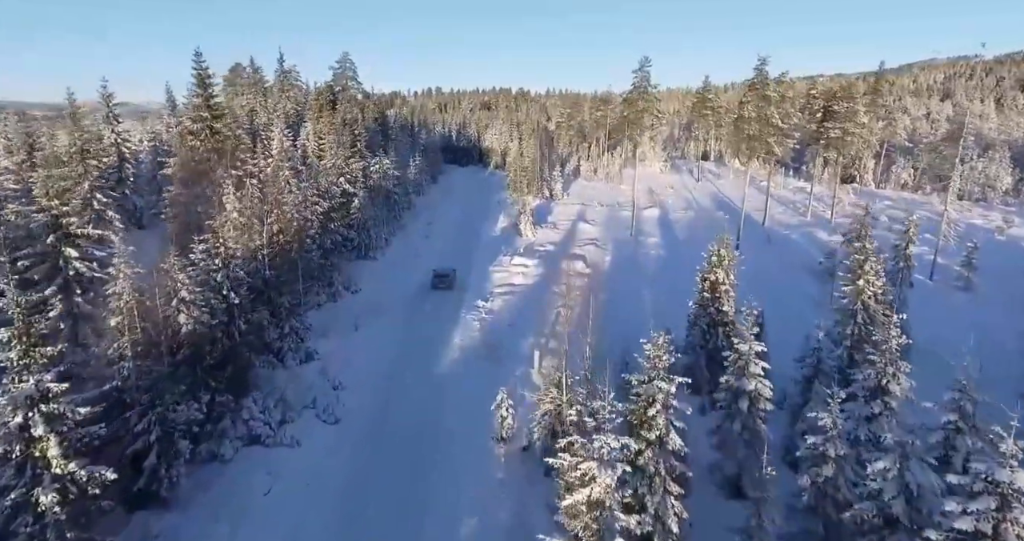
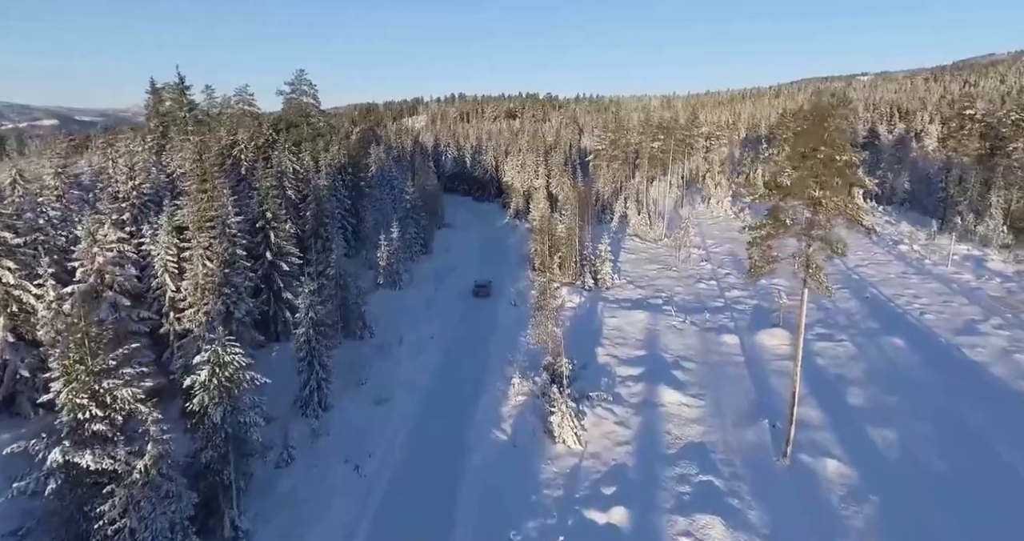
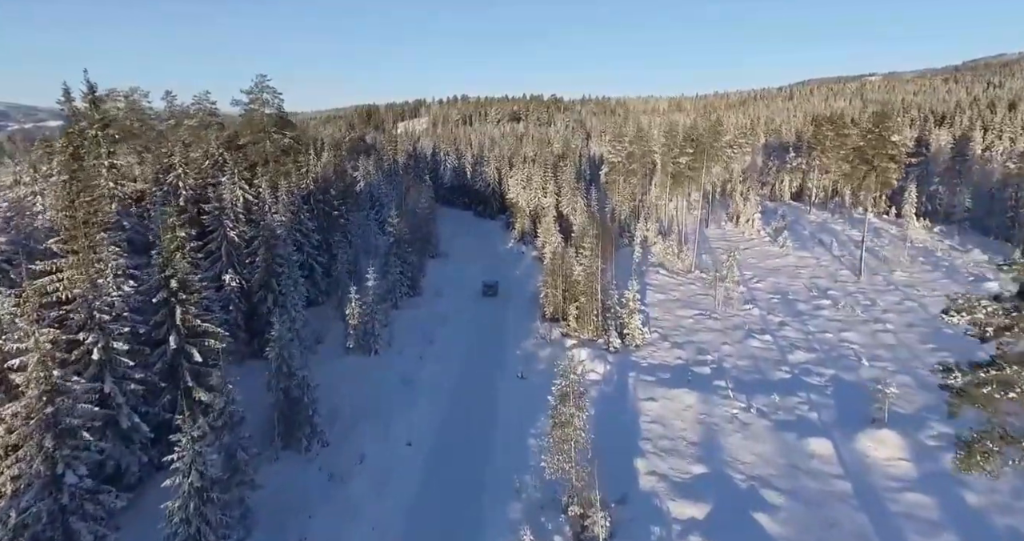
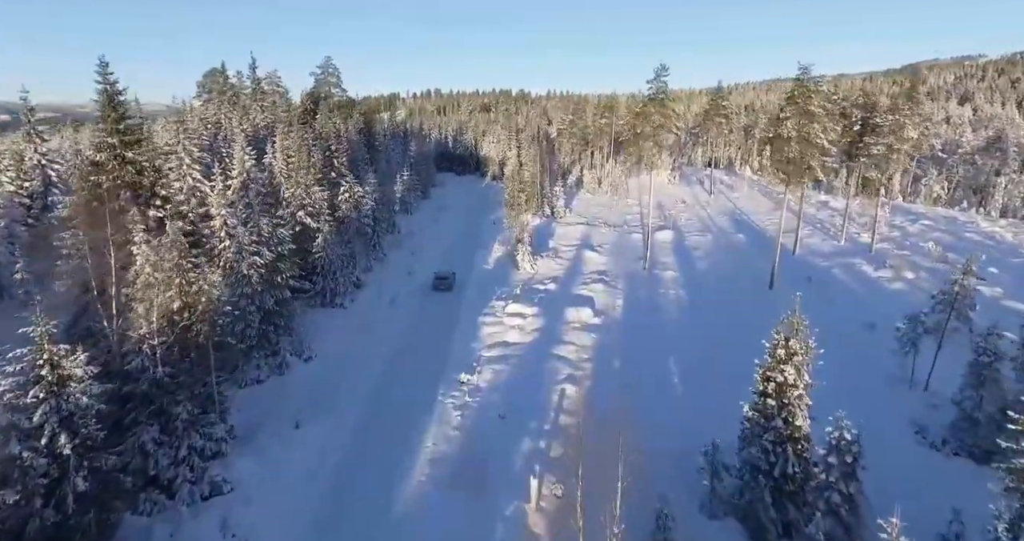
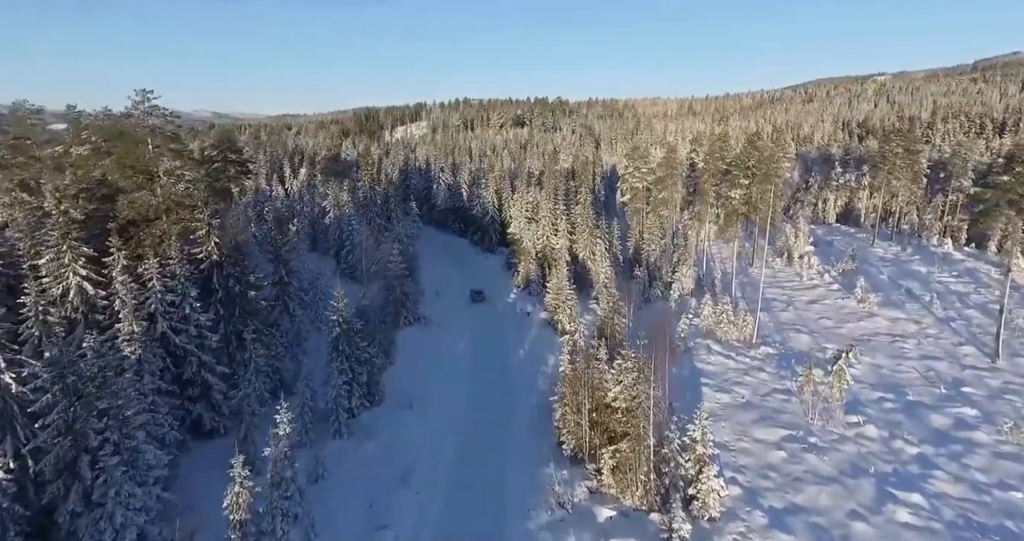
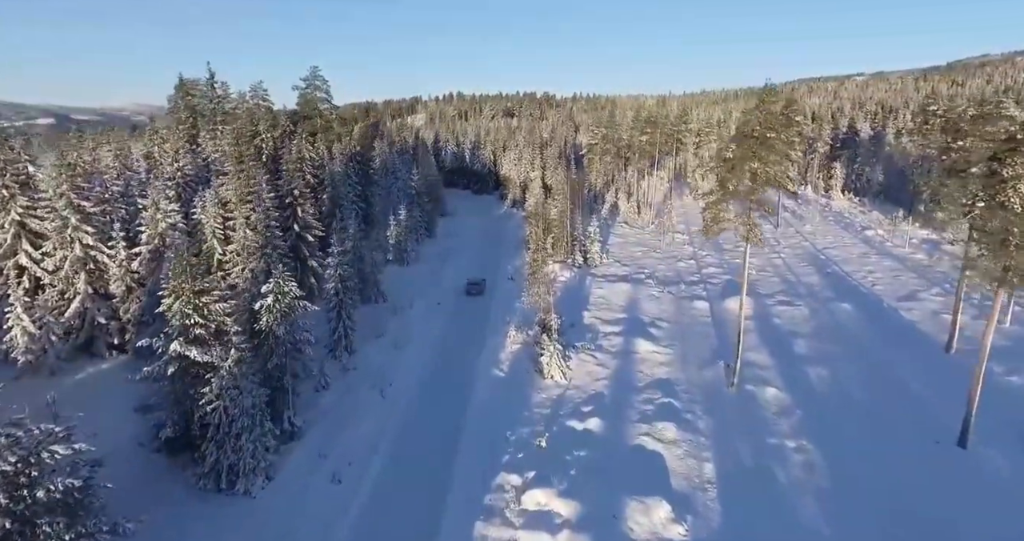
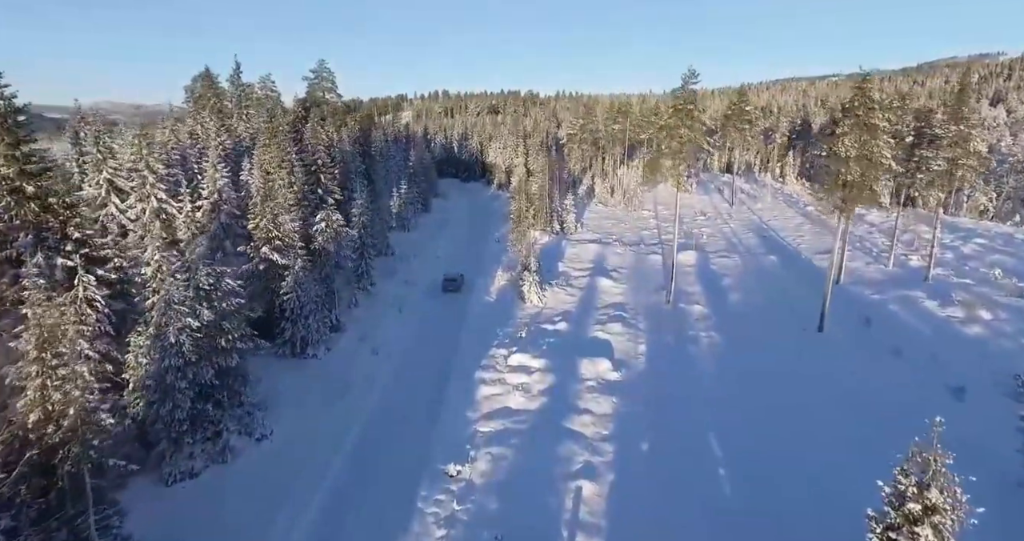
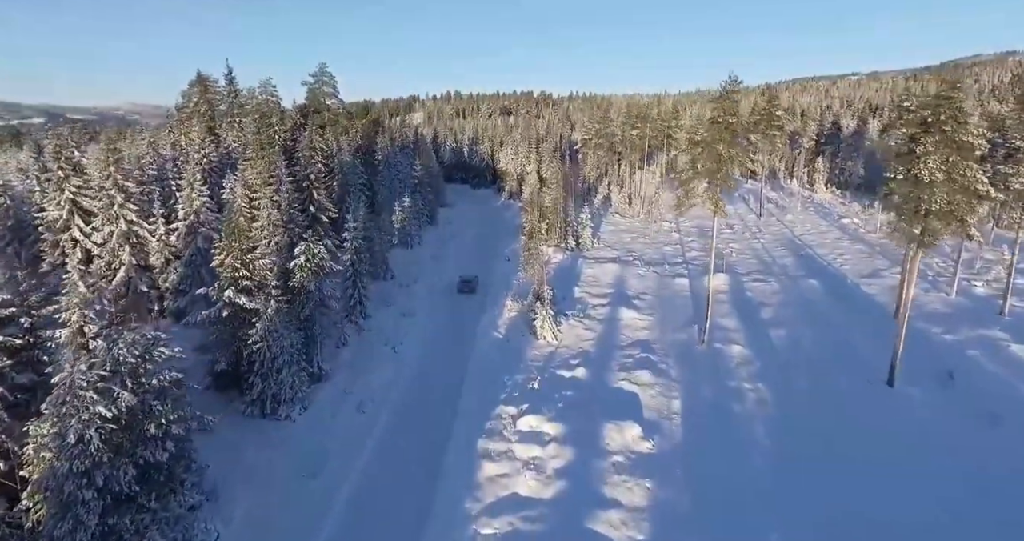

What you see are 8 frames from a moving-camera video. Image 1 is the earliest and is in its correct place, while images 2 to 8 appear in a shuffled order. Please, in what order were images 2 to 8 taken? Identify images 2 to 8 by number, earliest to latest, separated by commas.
4, 7, 8, 6, 2, 3, 5
